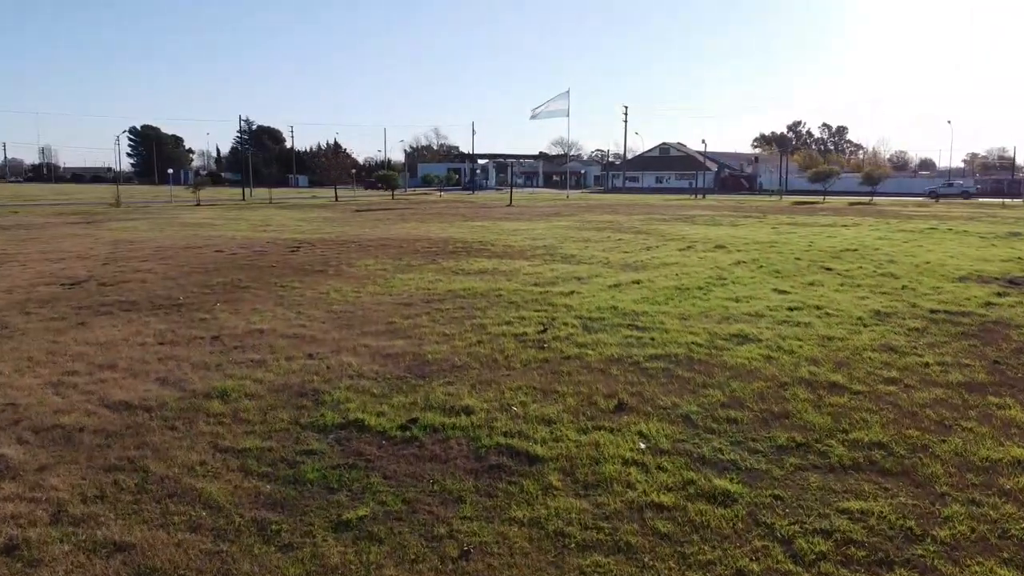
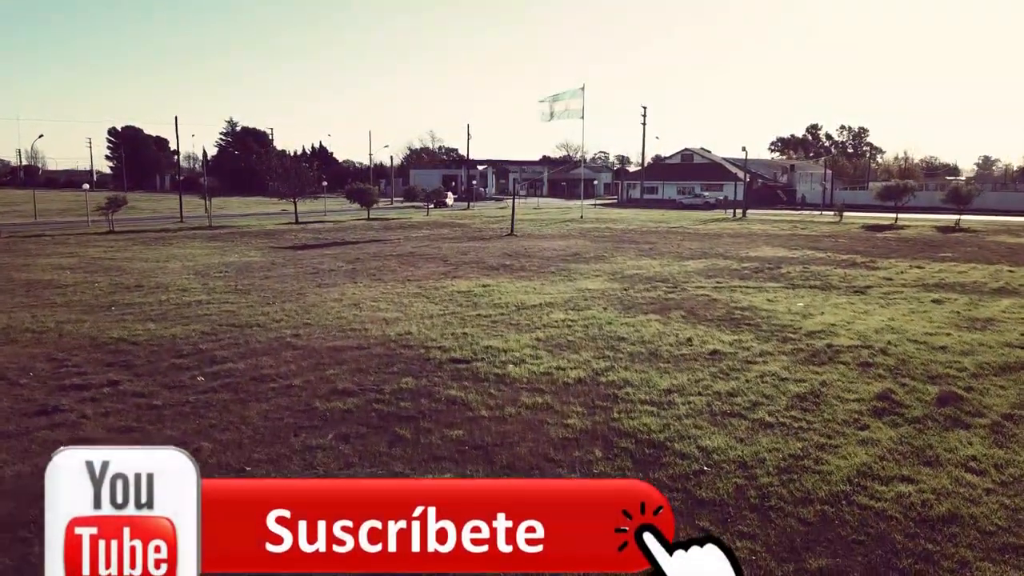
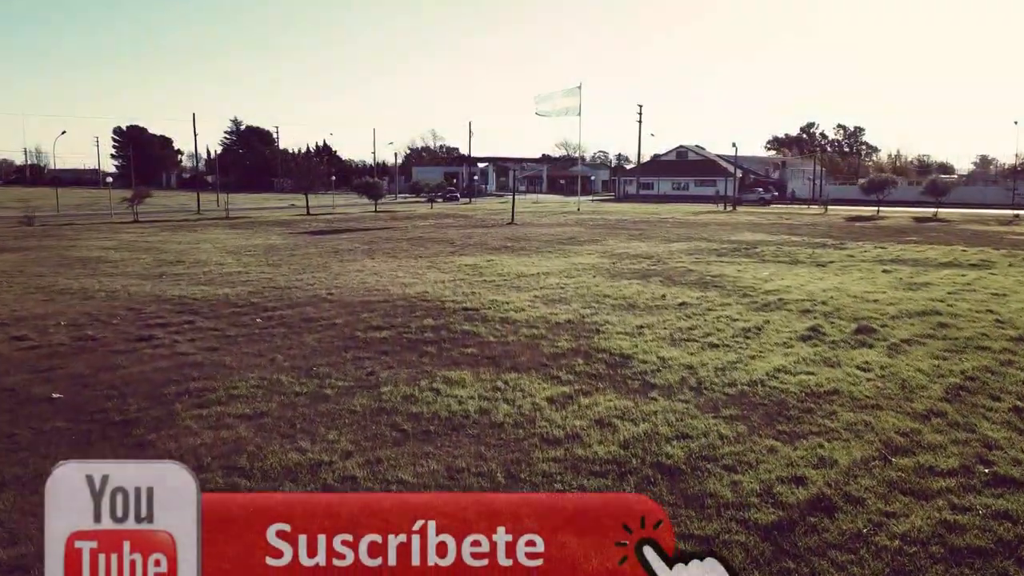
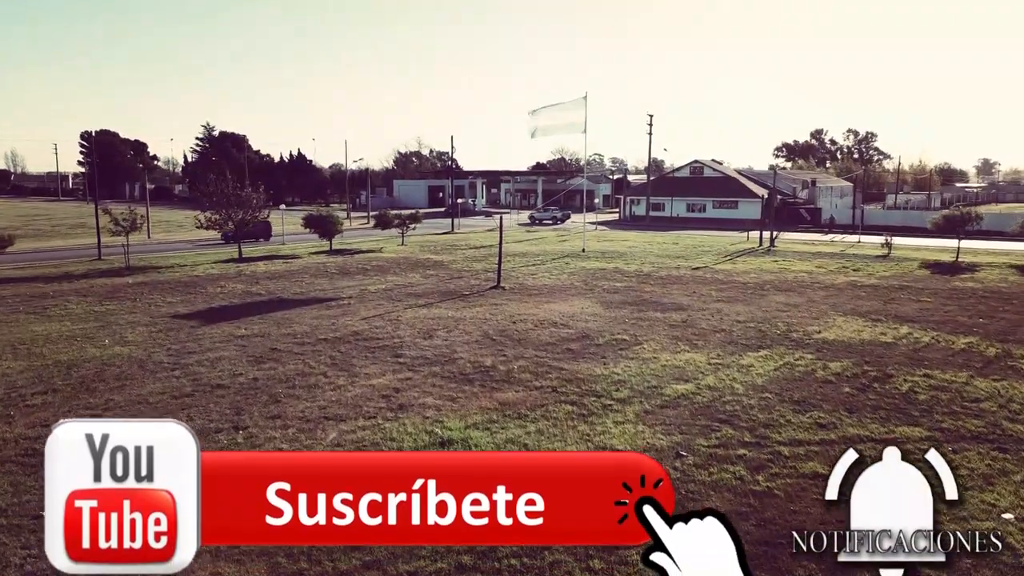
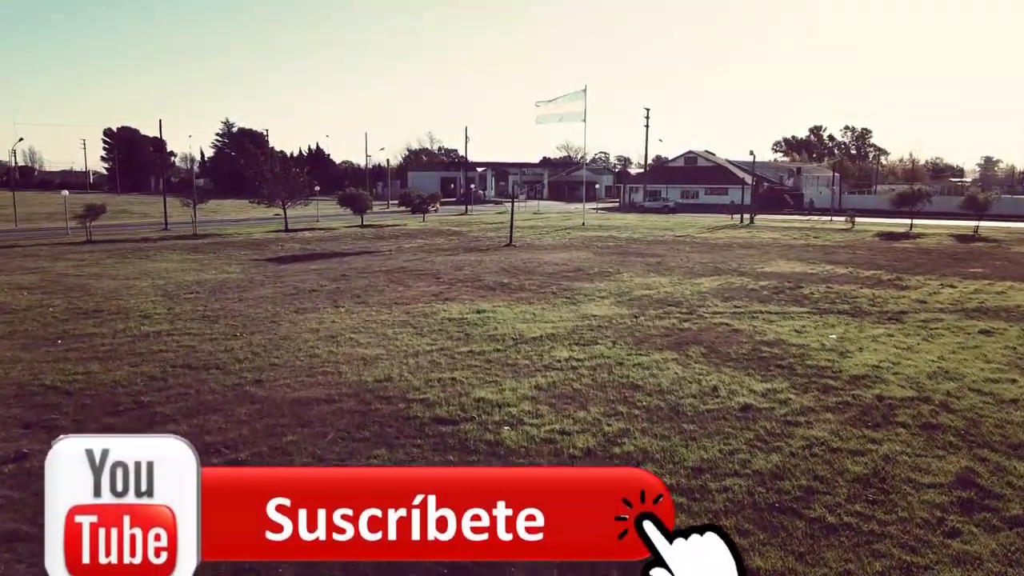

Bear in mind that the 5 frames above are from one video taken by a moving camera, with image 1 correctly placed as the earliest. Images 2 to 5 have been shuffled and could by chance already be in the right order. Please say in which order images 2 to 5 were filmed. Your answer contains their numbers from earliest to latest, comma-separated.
3, 2, 5, 4
